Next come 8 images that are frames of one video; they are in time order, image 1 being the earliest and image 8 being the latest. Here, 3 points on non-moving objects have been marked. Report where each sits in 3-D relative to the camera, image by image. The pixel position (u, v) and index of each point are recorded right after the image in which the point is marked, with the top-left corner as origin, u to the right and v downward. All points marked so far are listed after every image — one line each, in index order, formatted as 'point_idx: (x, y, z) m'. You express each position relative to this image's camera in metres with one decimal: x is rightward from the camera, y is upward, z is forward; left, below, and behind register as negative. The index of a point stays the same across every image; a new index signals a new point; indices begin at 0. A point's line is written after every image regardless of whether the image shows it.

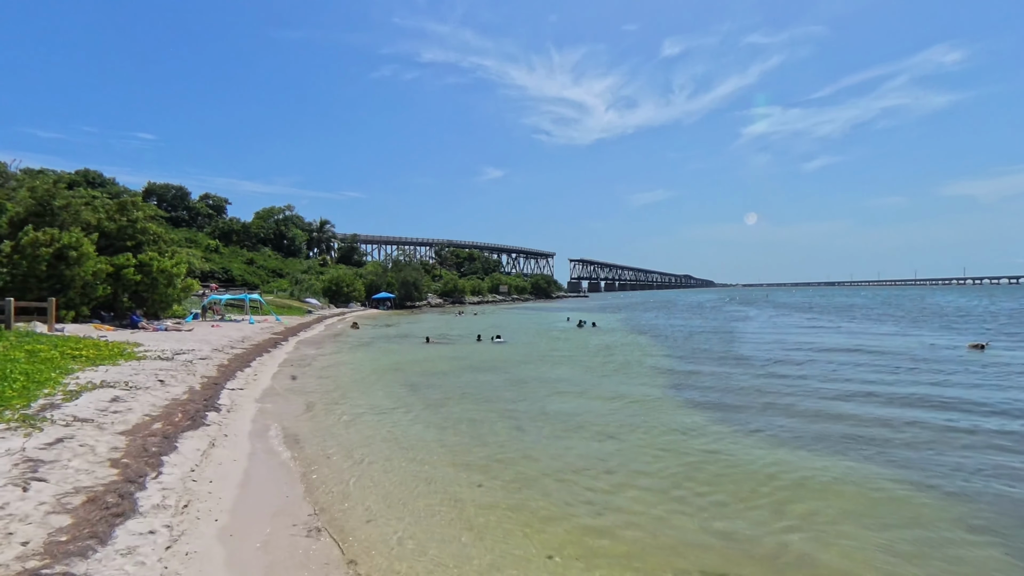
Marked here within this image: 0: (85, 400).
0: (-9.3, -2.5, +11.6) m
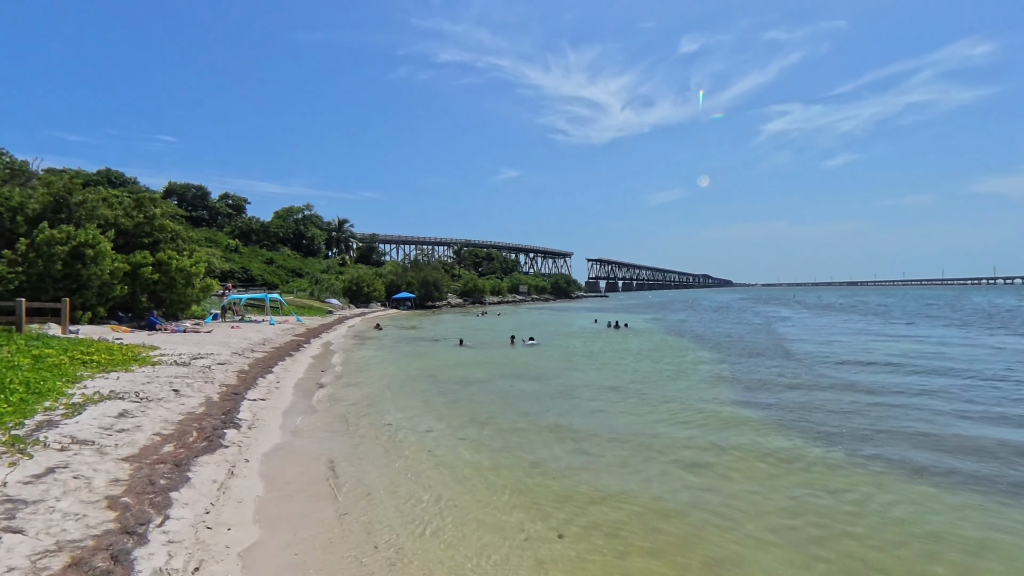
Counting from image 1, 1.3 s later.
0: (-8.1, -2.4, +10.1) m
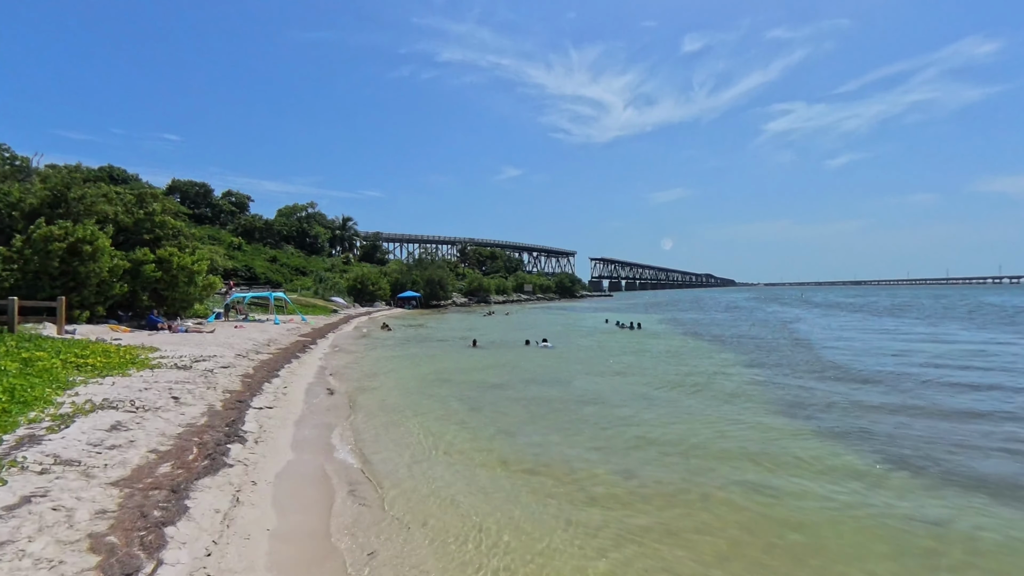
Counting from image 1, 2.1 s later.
0: (-7.4, -2.4, +9.0) m
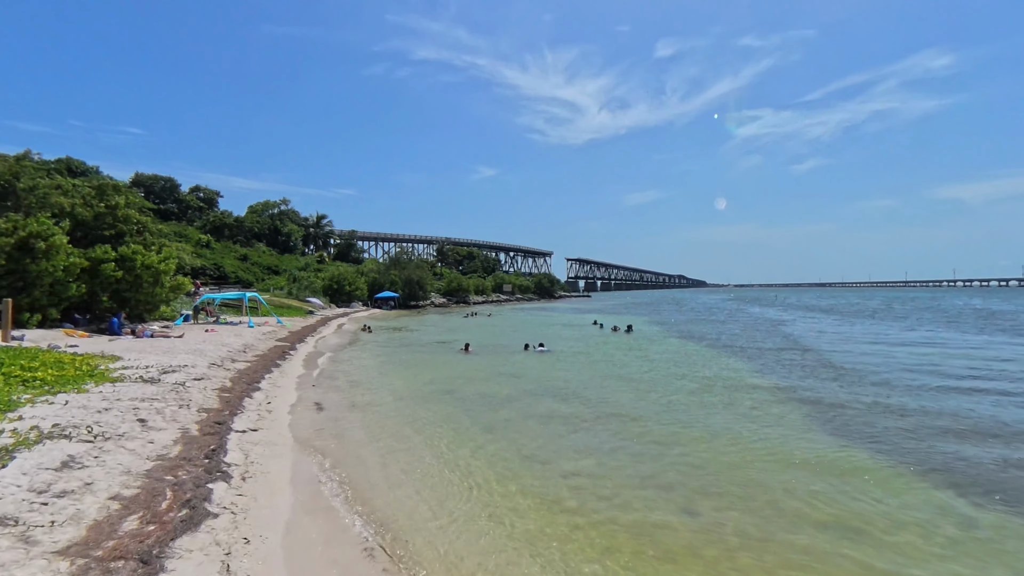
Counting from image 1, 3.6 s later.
0: (-6.8, -2.5, +7.2) m
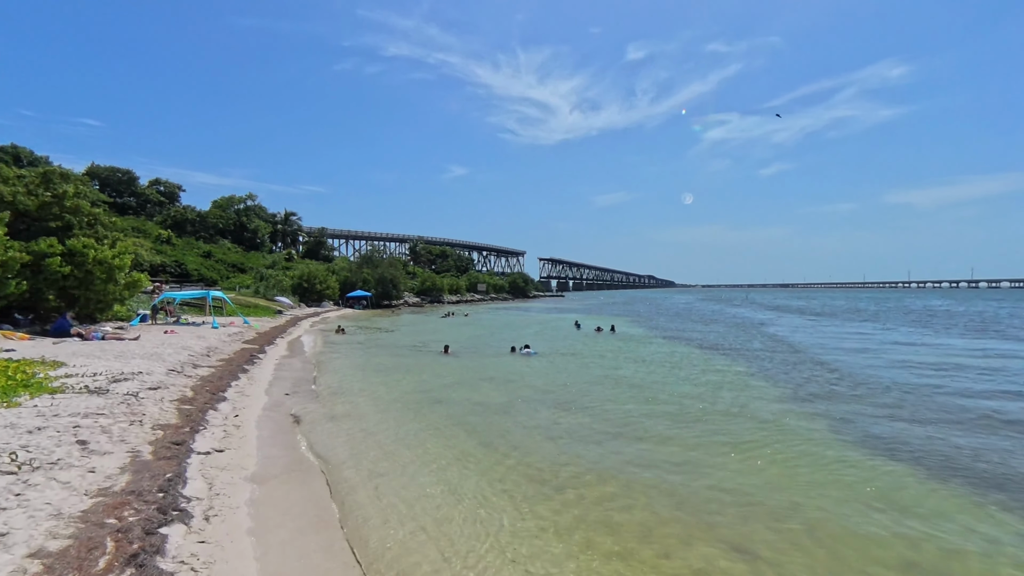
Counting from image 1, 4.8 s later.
0: (-6.4, -2.4, +5.6) m
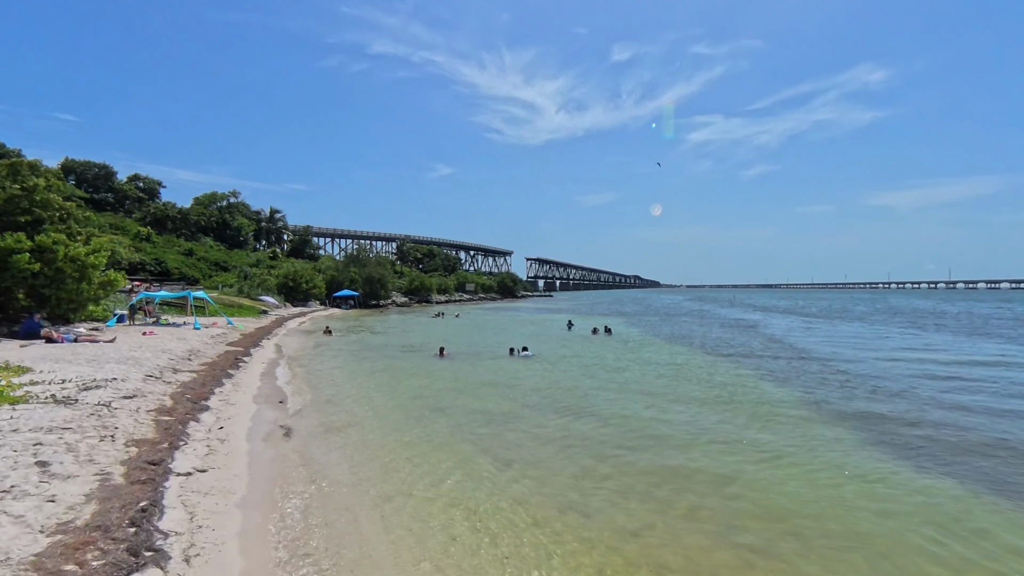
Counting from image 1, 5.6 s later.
0: (-6.0, -2.4, +4.5) m
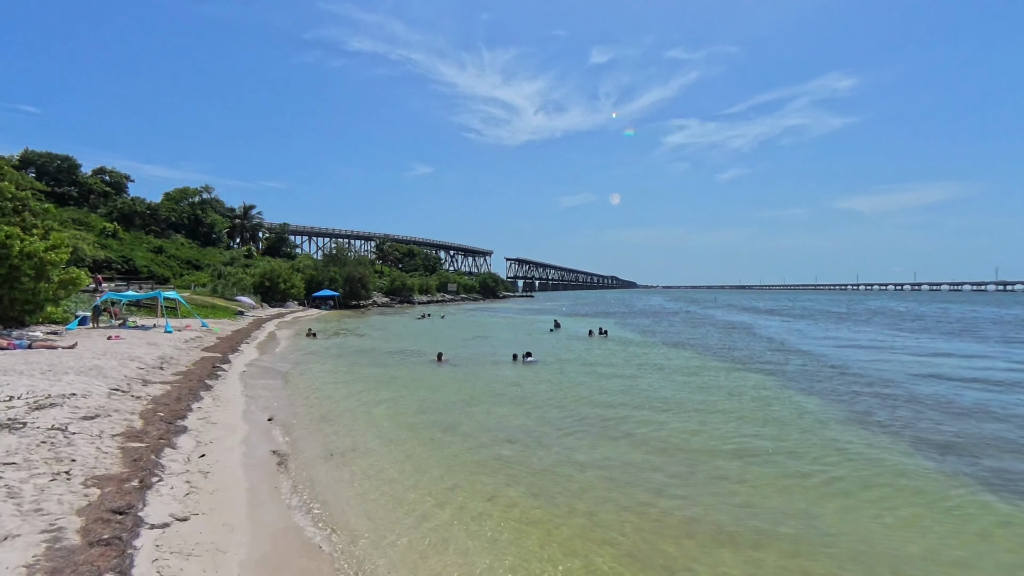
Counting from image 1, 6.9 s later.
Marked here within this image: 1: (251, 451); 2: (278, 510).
0: (-5.1, -2.5, +2.7) m
1: (-4.9, -3.0, +10.0) m
2: (-3.4, -3.2, +7.7) m
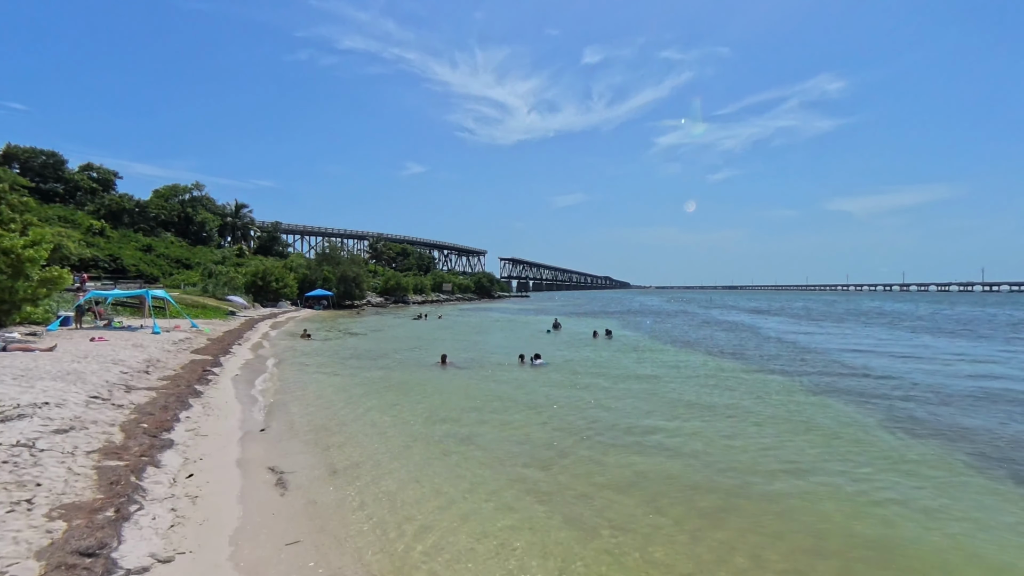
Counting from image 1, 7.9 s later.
0: (-4.5, -2.4, +1.5) m
1: (-4.4, -3.0, +8.9) m
2: (-2.9, -3.1, +6.5) m
